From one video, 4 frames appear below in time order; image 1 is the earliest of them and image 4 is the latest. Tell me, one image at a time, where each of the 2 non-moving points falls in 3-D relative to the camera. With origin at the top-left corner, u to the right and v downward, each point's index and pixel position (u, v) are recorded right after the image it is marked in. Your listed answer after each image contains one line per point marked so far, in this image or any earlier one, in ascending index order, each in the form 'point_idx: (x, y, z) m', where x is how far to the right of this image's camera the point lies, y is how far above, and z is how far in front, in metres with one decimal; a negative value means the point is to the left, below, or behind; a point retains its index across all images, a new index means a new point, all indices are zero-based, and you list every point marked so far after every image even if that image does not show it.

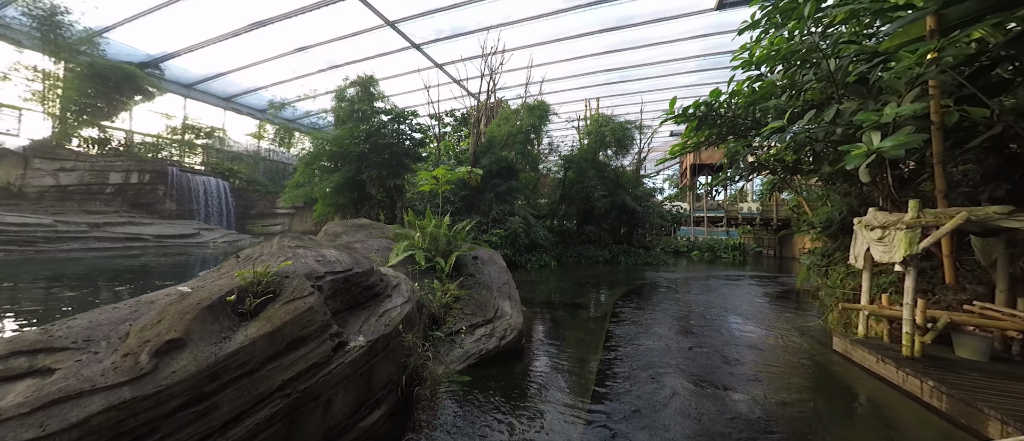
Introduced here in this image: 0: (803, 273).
0: (+4.7, -0.9, +5.6) m
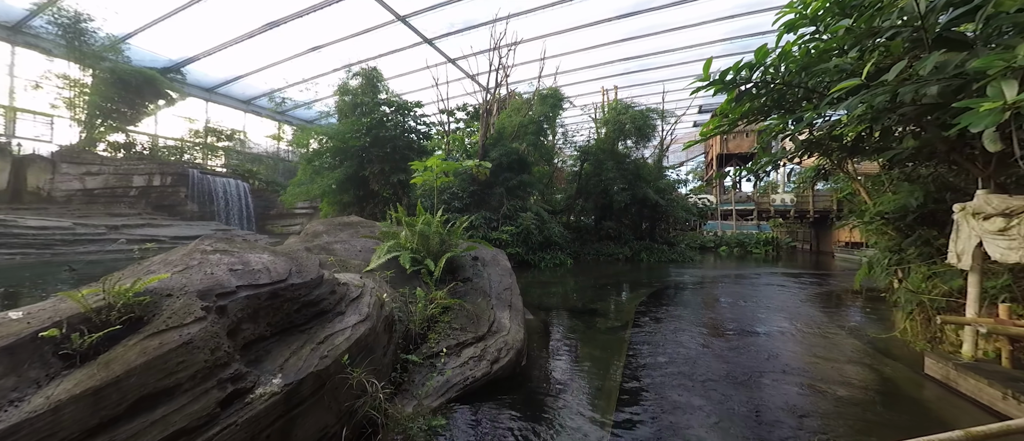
0: (+4.8, -0.7, +4.7) m
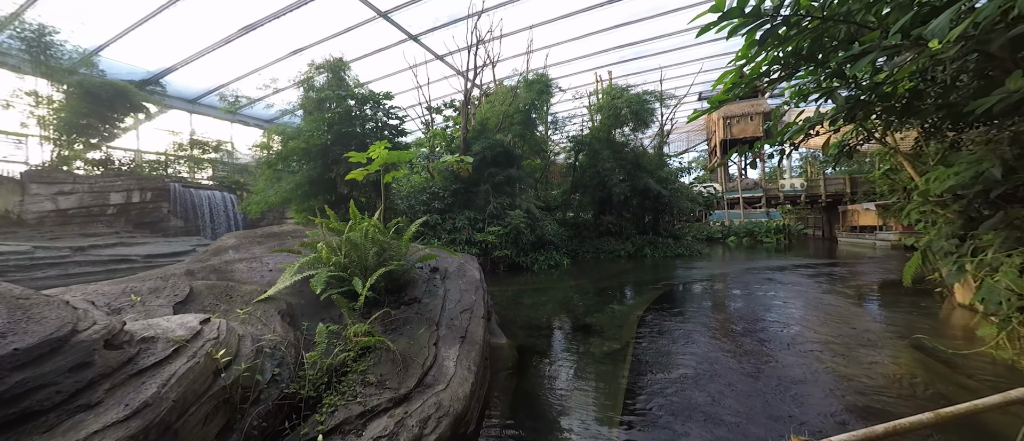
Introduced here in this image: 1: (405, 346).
0: (+4.5, -0.5, +3.9) m
1: (-0.6, -0.8, +2.1) m
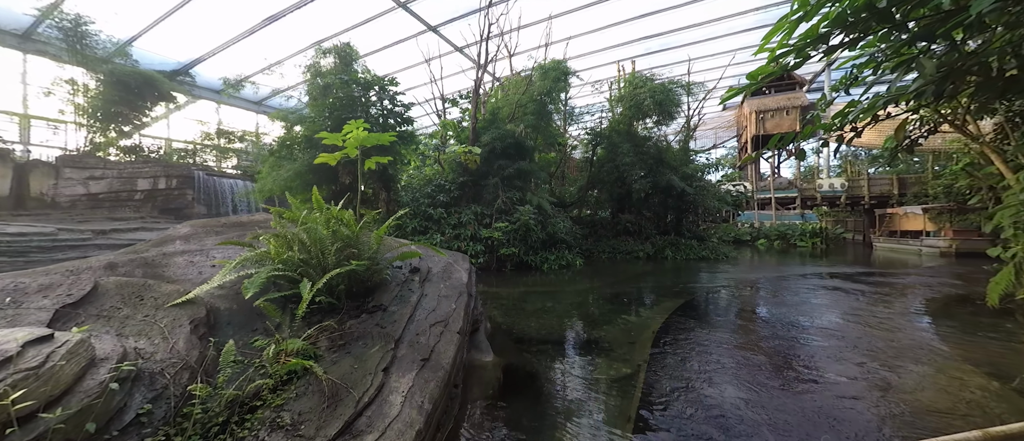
0: (+4.4, -0.6, +3.1) m
1: (-0.8, -0.7, +1.7) m
